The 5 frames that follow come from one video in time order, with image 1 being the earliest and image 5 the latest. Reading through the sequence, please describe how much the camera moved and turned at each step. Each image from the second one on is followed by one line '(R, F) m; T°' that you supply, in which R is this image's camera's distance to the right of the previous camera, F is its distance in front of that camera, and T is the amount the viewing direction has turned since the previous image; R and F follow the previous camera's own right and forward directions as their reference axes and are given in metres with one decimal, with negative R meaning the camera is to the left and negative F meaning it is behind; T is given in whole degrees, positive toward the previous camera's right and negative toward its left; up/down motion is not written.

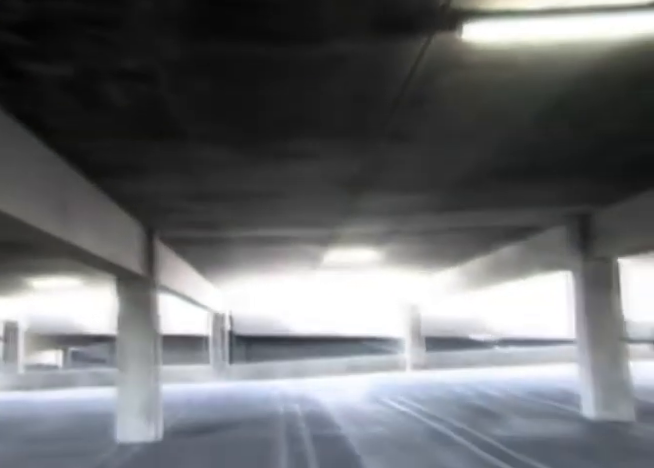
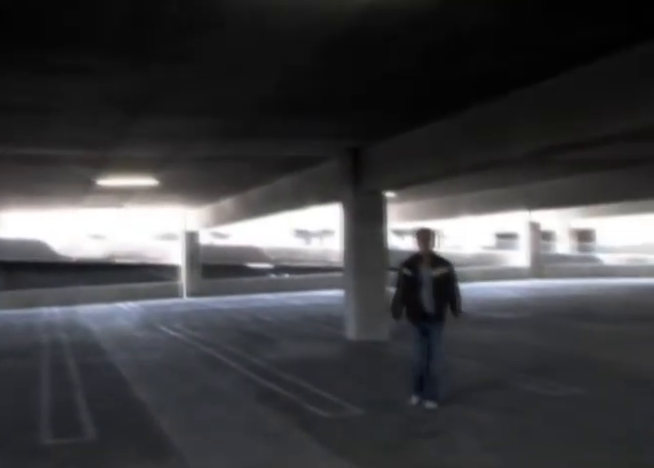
(-1.7, +0.6) m; +19°
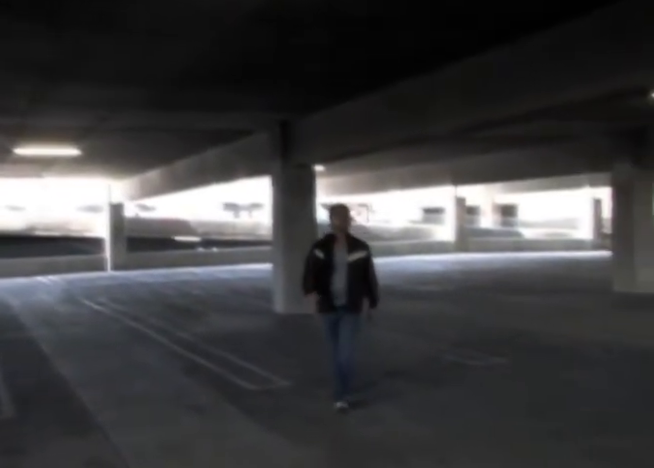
(+0.1, 0.0) m; +5°
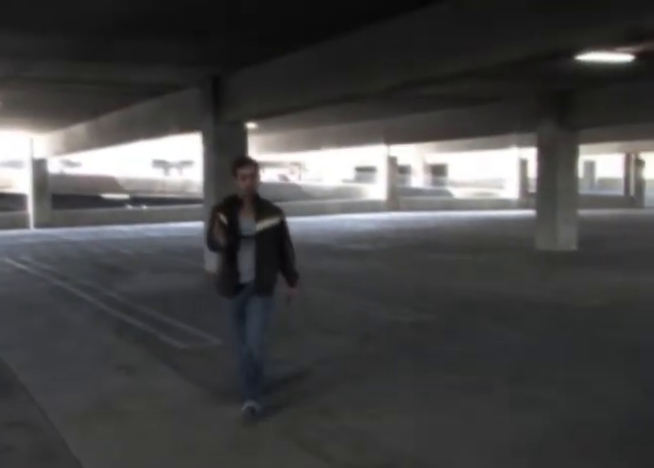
(+0.1, 0.0) m; +5°
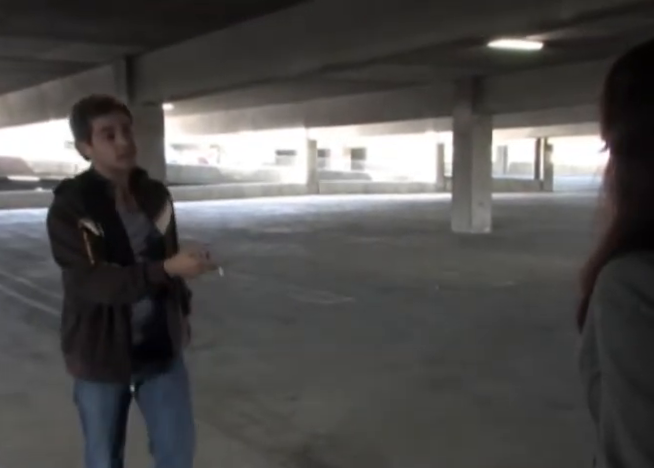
(+0.1, +0.1) m; +6°
